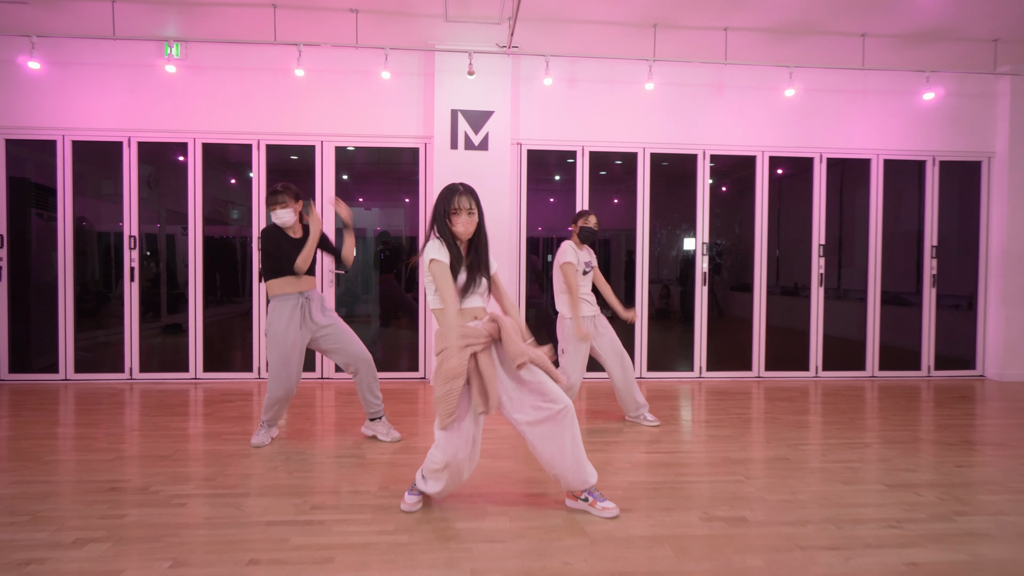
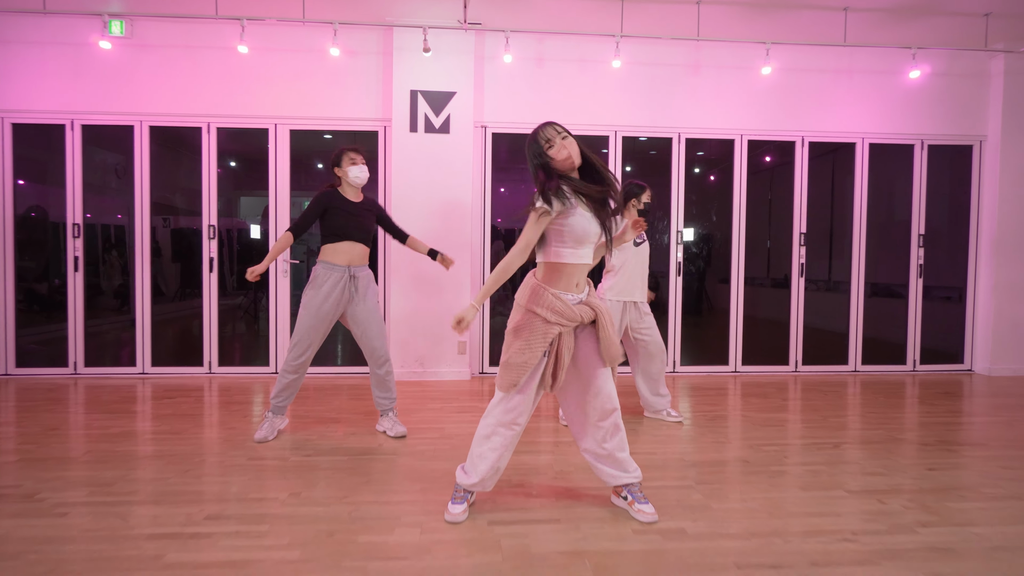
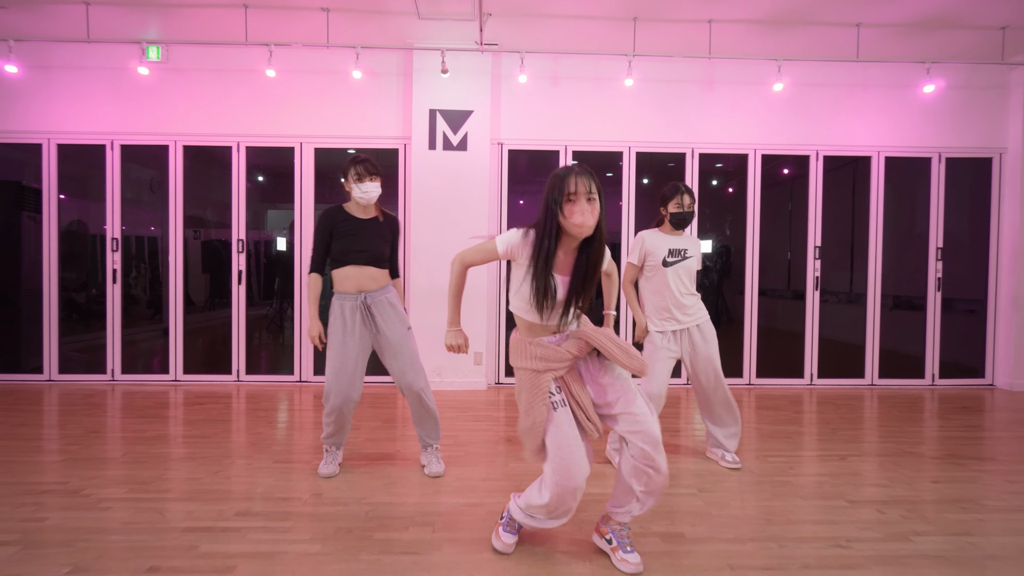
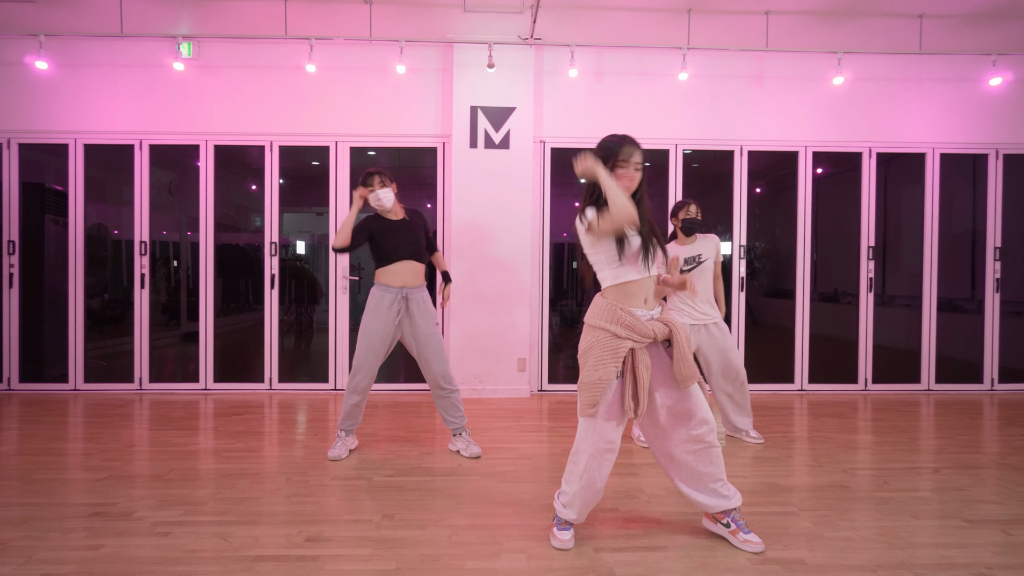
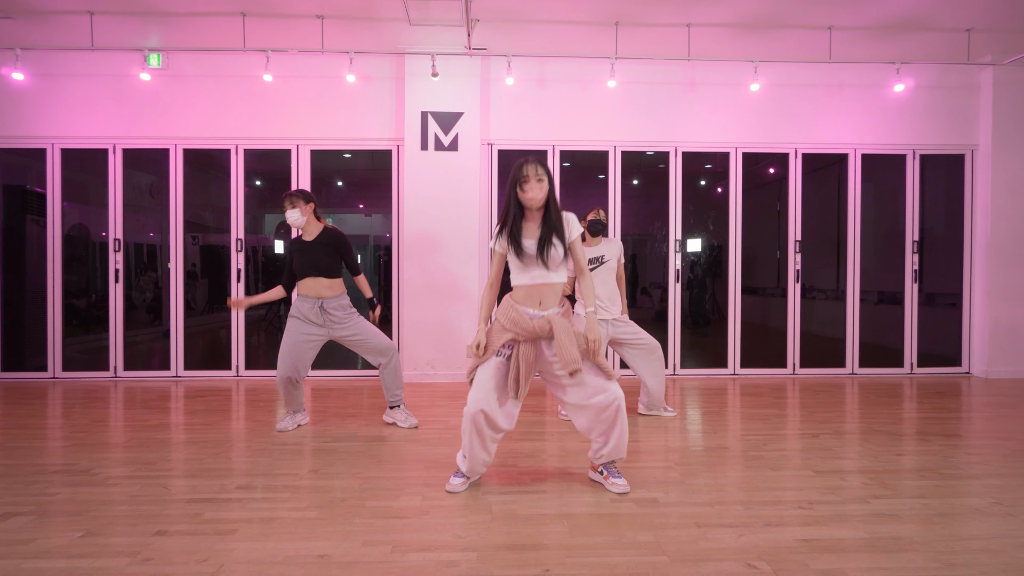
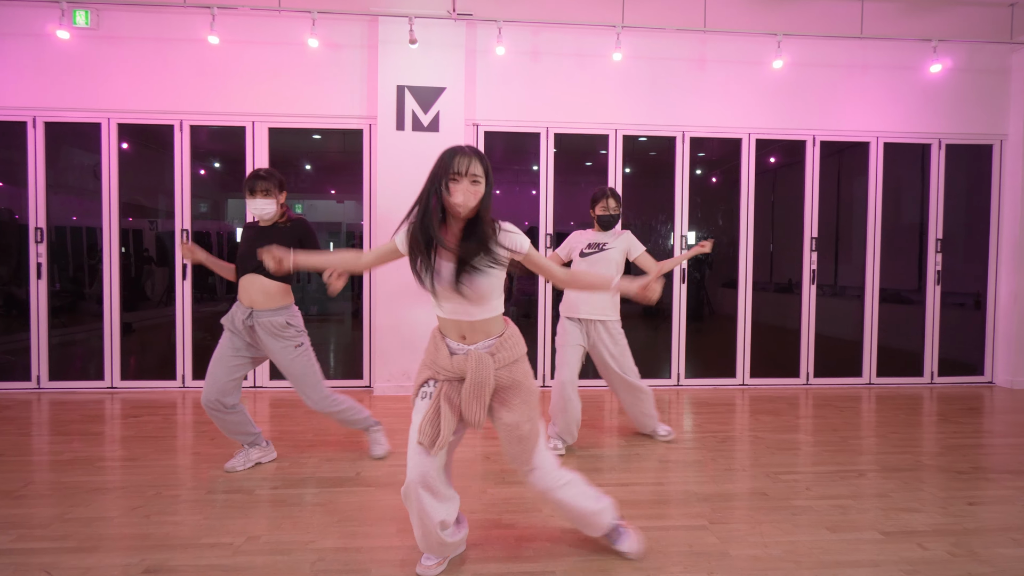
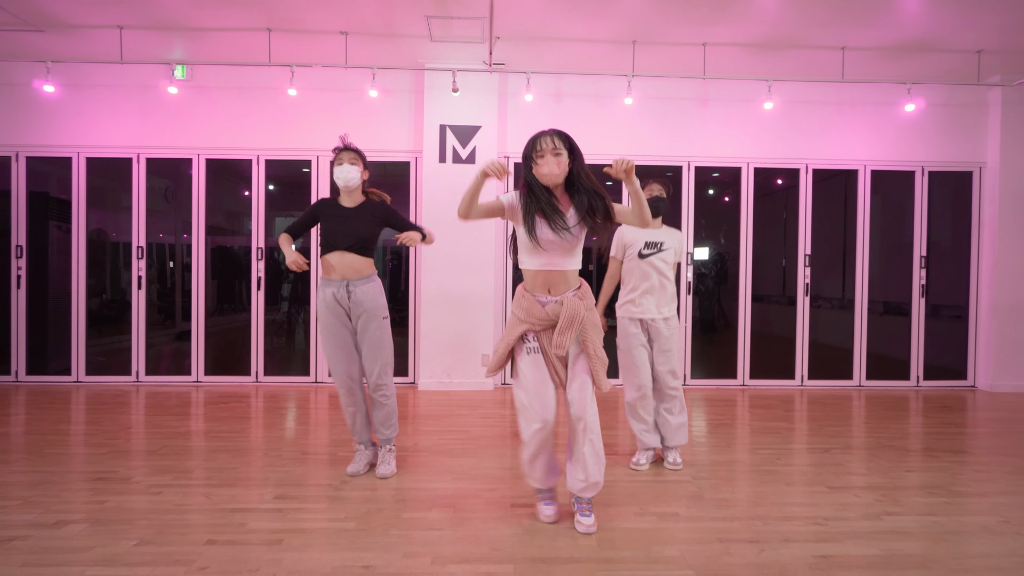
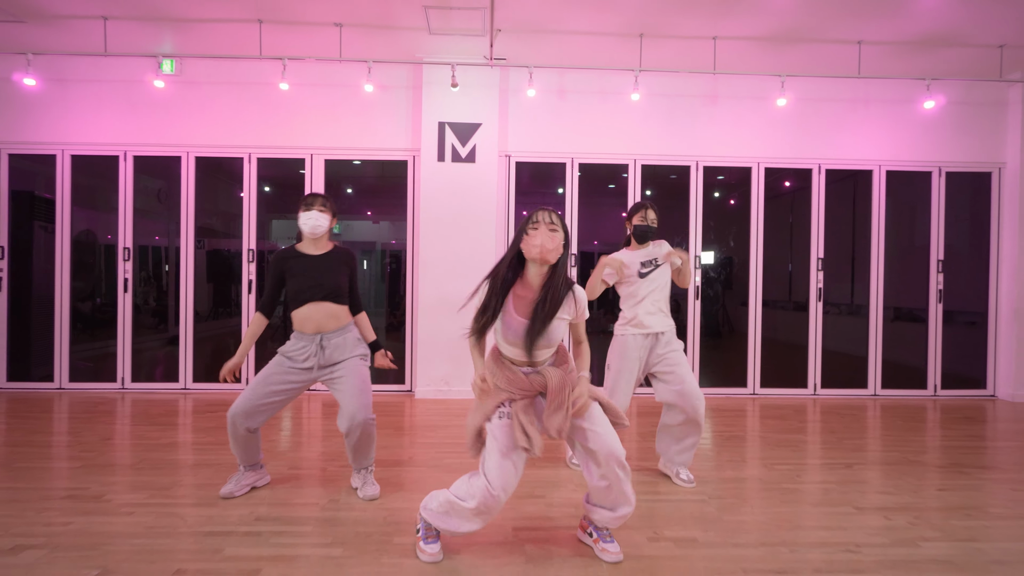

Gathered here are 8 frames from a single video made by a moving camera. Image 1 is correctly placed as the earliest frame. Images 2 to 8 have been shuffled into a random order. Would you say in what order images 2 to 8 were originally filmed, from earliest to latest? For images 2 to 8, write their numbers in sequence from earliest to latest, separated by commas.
4, 5, 2, 6, 8, 7, 3
